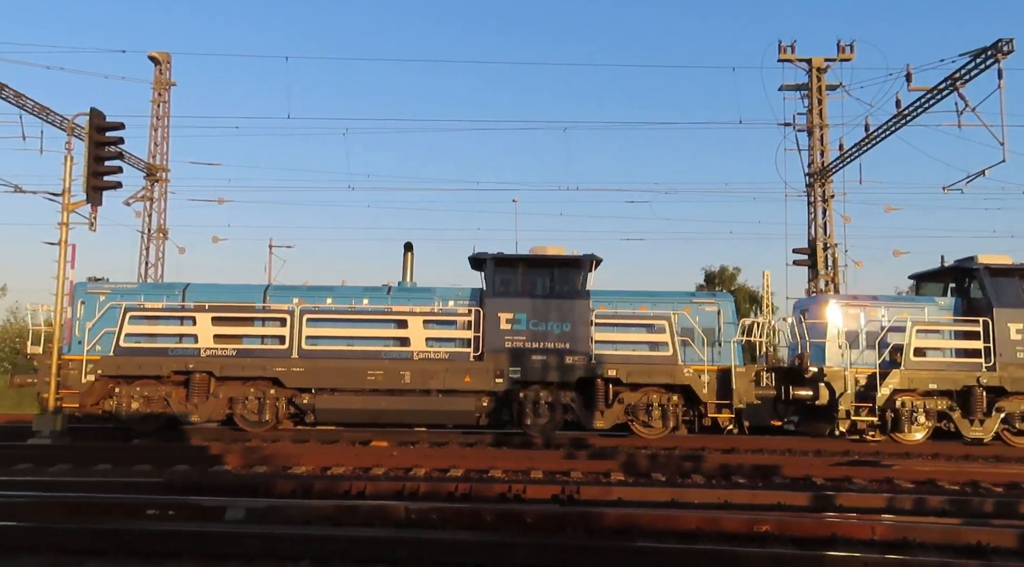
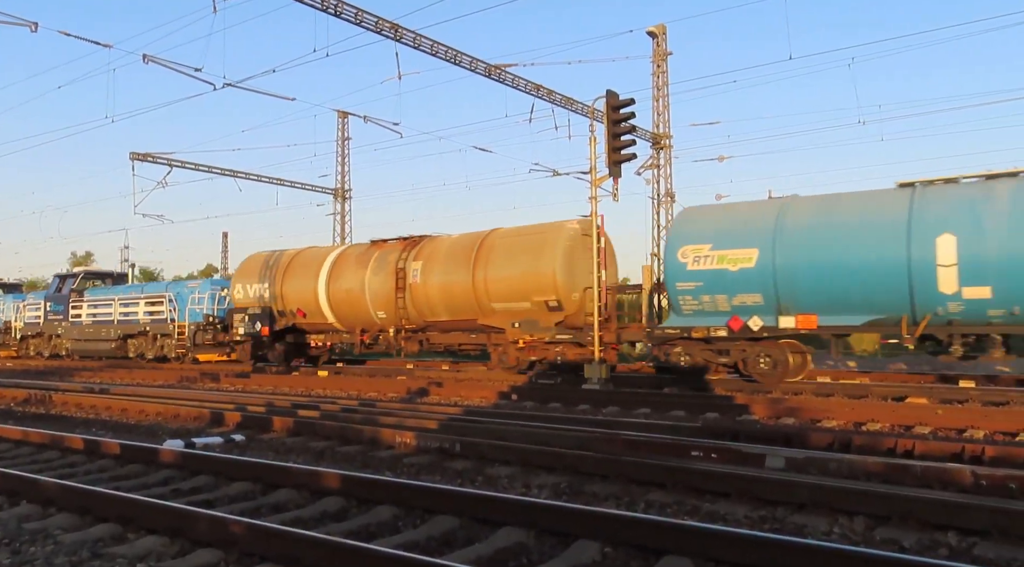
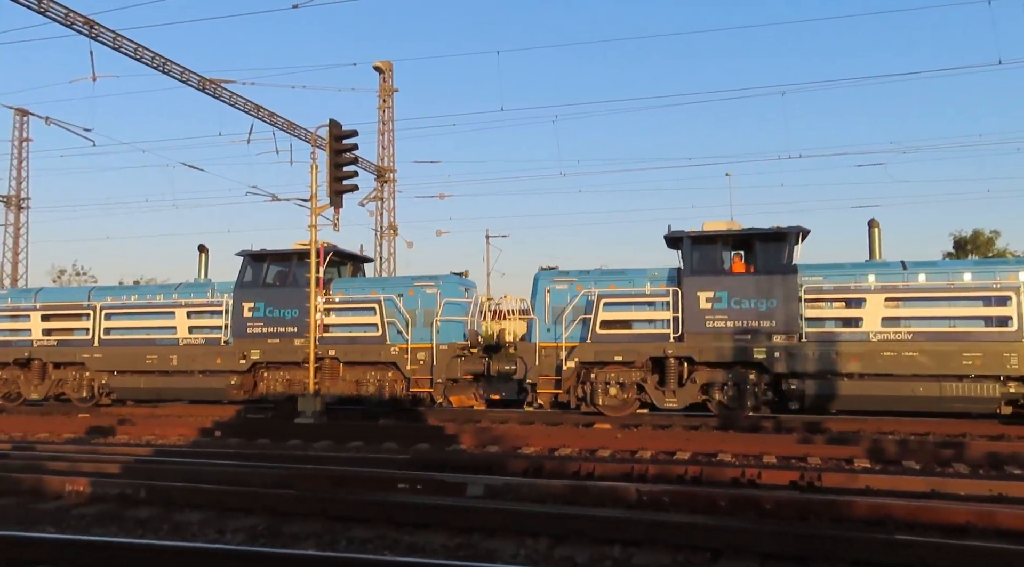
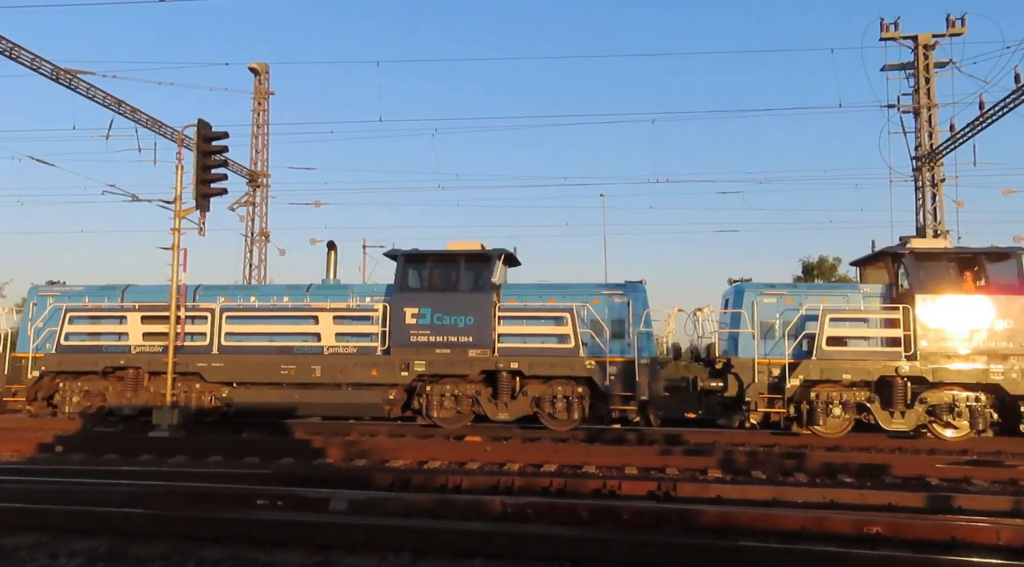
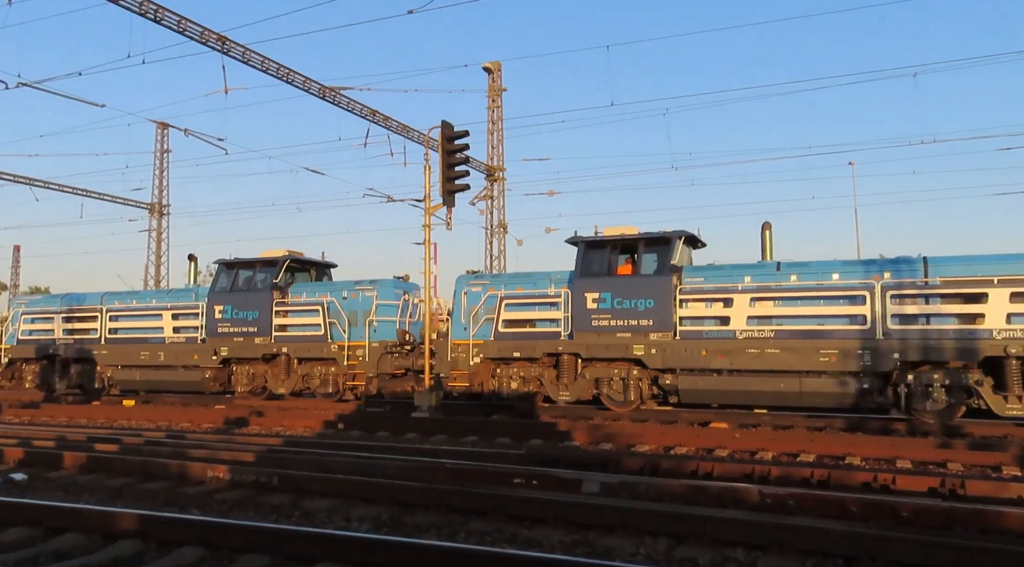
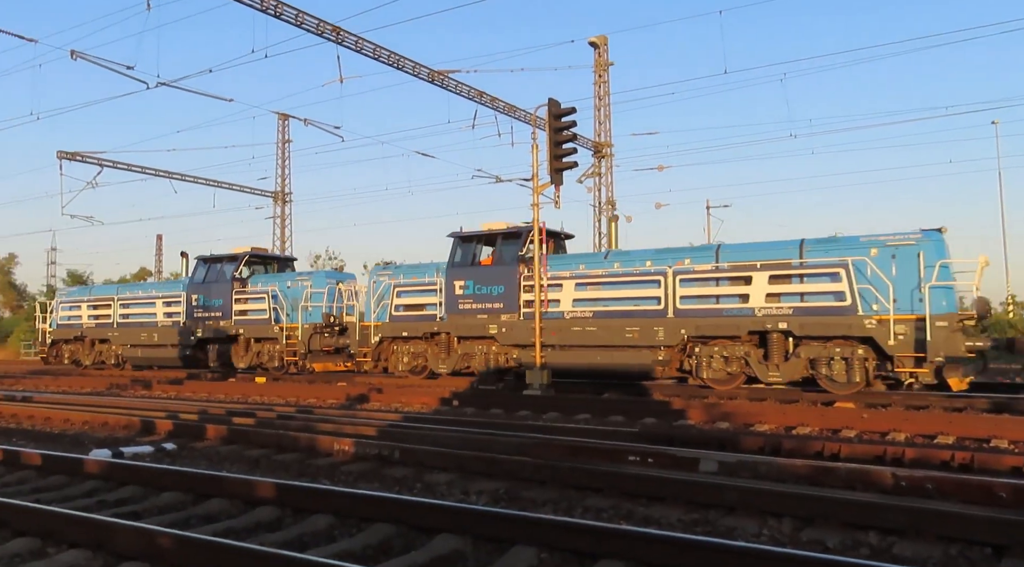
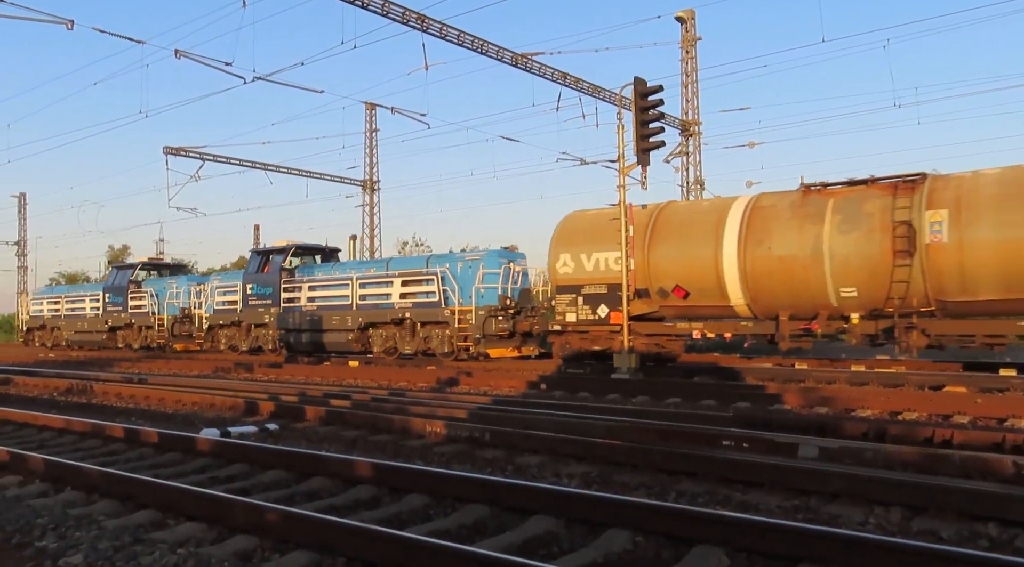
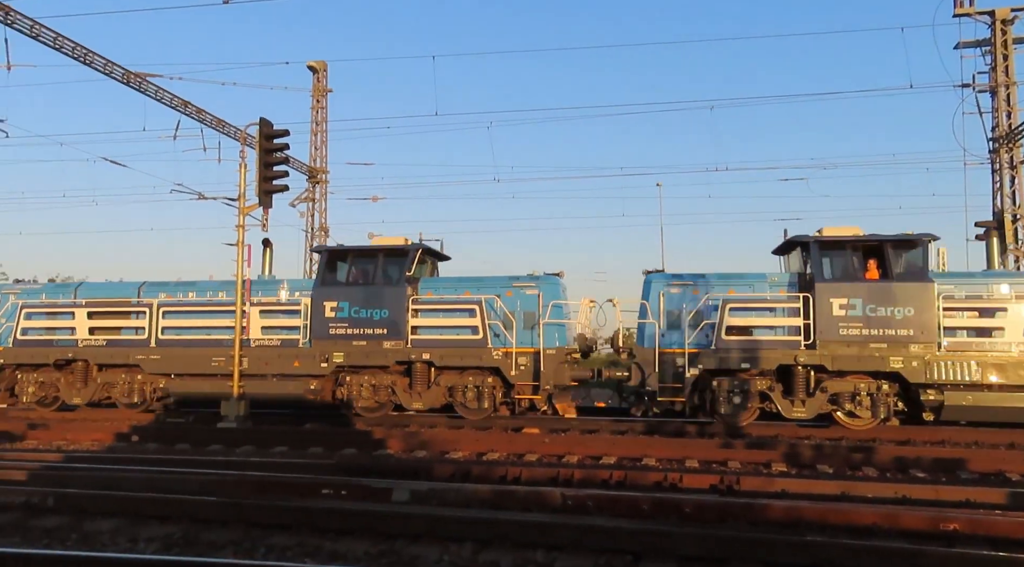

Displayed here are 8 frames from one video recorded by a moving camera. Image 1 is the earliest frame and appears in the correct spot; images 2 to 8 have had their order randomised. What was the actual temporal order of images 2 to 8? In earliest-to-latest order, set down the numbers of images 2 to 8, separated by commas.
4, 8, 3, 5, 6, 7, 2
